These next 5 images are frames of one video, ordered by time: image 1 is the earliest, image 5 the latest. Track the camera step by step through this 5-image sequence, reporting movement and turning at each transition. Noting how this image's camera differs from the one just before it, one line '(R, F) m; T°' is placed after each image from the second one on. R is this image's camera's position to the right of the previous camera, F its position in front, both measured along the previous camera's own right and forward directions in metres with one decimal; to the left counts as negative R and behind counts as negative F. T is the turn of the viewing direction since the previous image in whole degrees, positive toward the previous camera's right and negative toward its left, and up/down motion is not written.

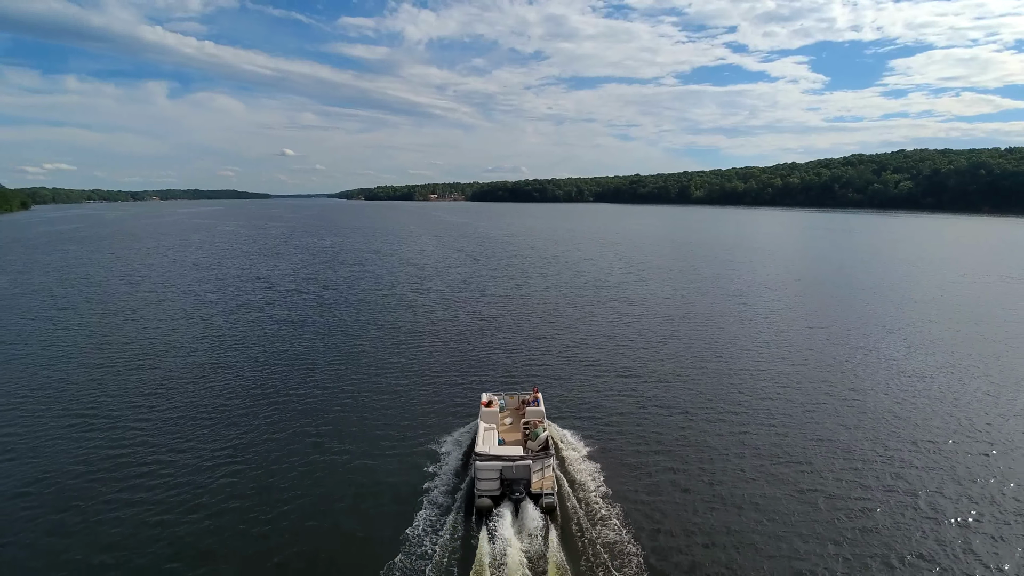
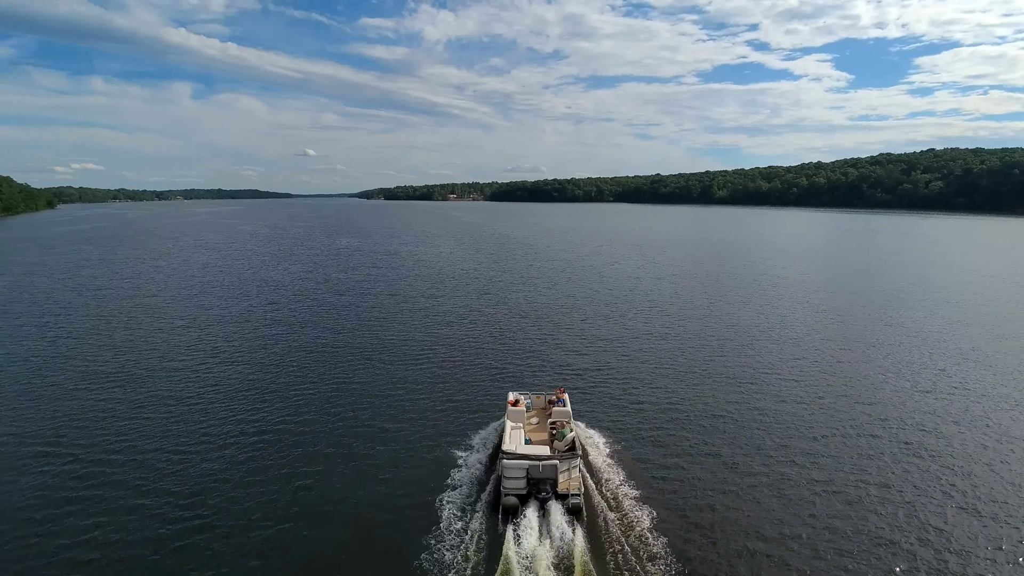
(-0.5, 0.0) m; -2°
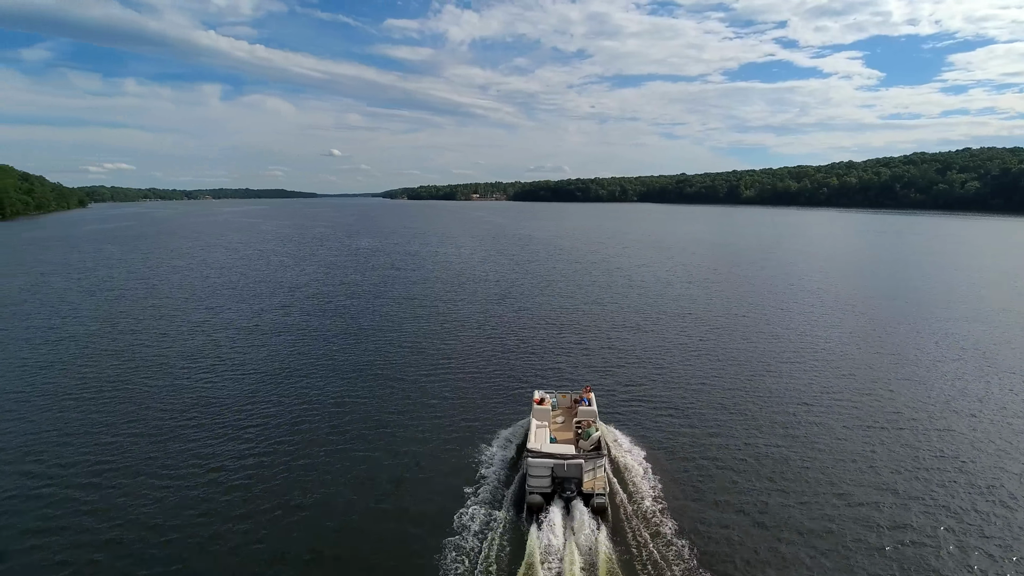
(-0.5, -0.5) m; -2°
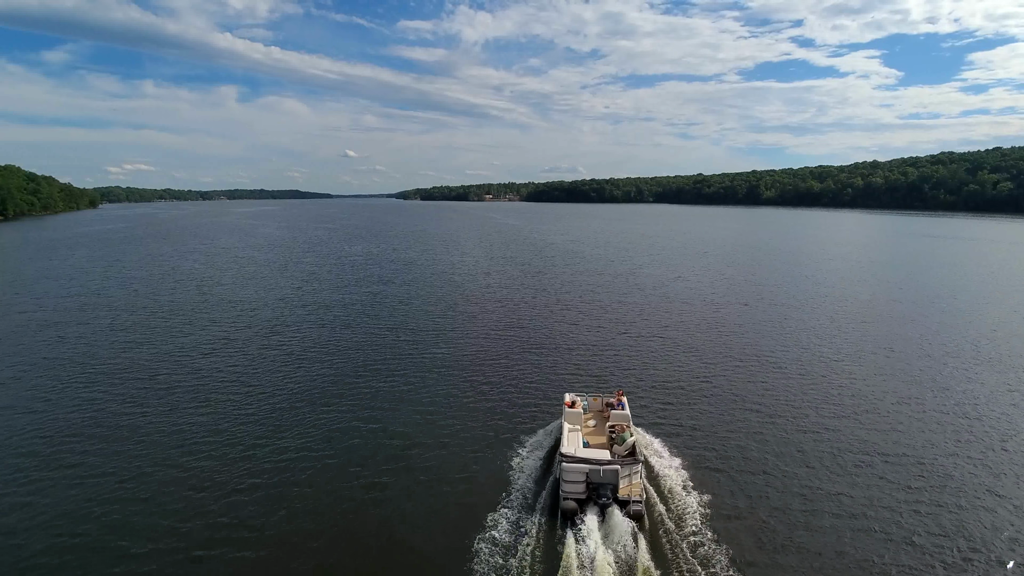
(-0.9, +0.4) m; -1°
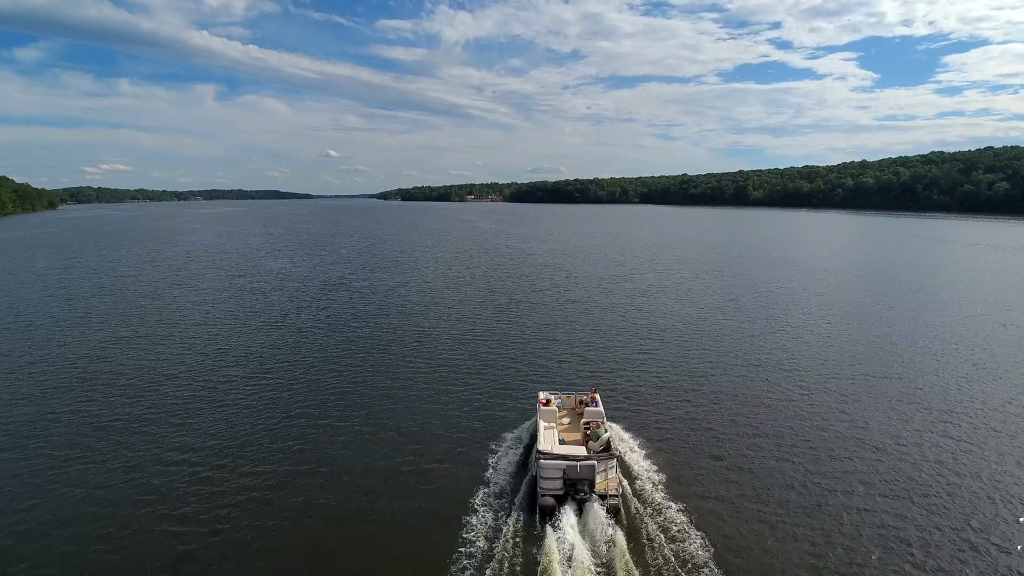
(-0.2, +3.0) m; +2°
